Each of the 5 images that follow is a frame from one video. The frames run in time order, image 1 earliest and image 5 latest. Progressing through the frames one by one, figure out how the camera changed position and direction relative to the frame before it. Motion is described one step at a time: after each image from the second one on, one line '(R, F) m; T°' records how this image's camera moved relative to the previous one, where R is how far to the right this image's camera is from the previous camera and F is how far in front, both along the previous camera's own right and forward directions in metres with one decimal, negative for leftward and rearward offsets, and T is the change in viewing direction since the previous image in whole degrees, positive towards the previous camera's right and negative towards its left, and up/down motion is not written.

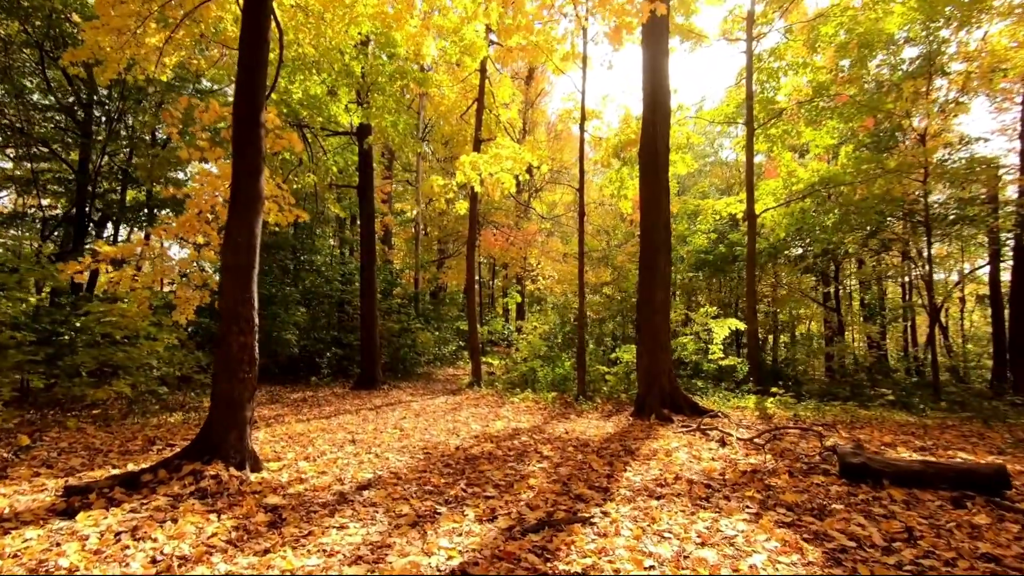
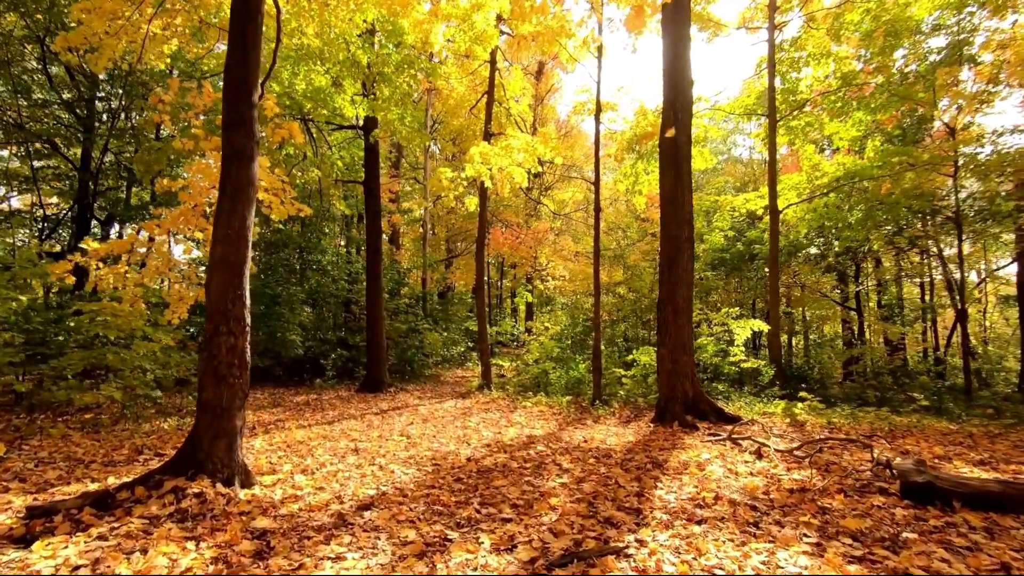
(-0.1, +0.4) m; -1°
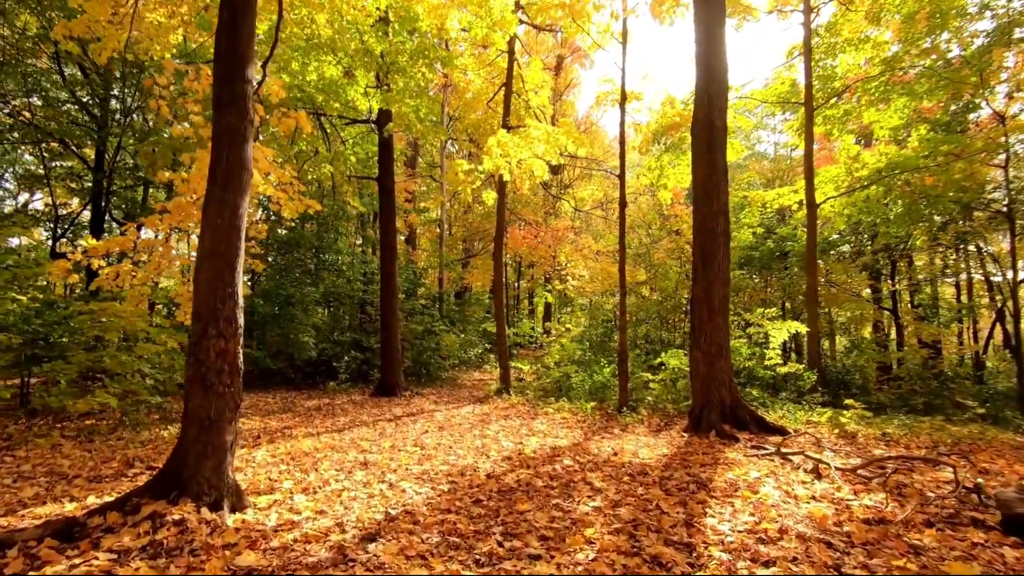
(-0.1, +0.5) m; -2°
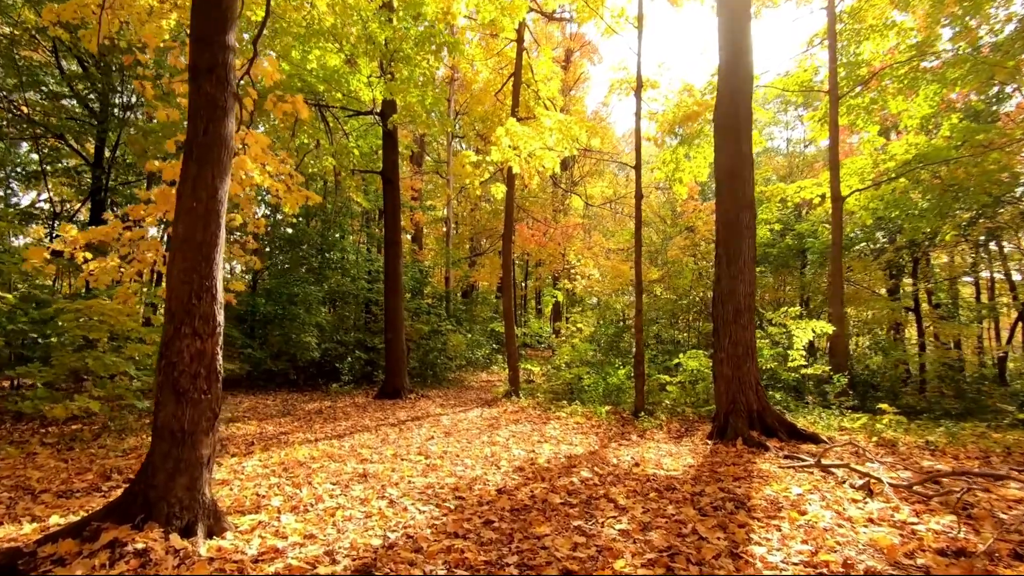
(-0.1, +0.4) m; -1°
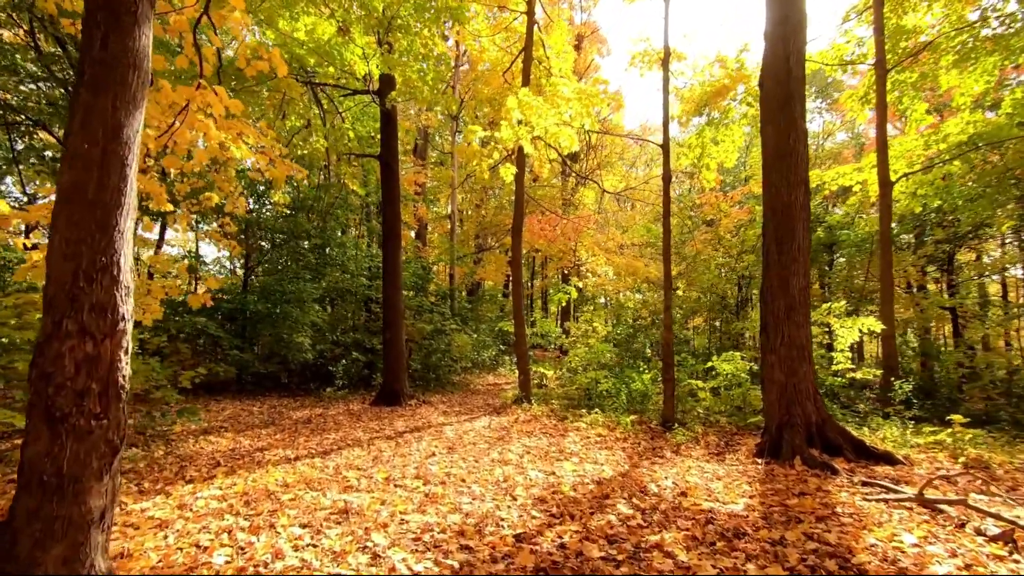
(-0.1, +0.9) m; -1°
